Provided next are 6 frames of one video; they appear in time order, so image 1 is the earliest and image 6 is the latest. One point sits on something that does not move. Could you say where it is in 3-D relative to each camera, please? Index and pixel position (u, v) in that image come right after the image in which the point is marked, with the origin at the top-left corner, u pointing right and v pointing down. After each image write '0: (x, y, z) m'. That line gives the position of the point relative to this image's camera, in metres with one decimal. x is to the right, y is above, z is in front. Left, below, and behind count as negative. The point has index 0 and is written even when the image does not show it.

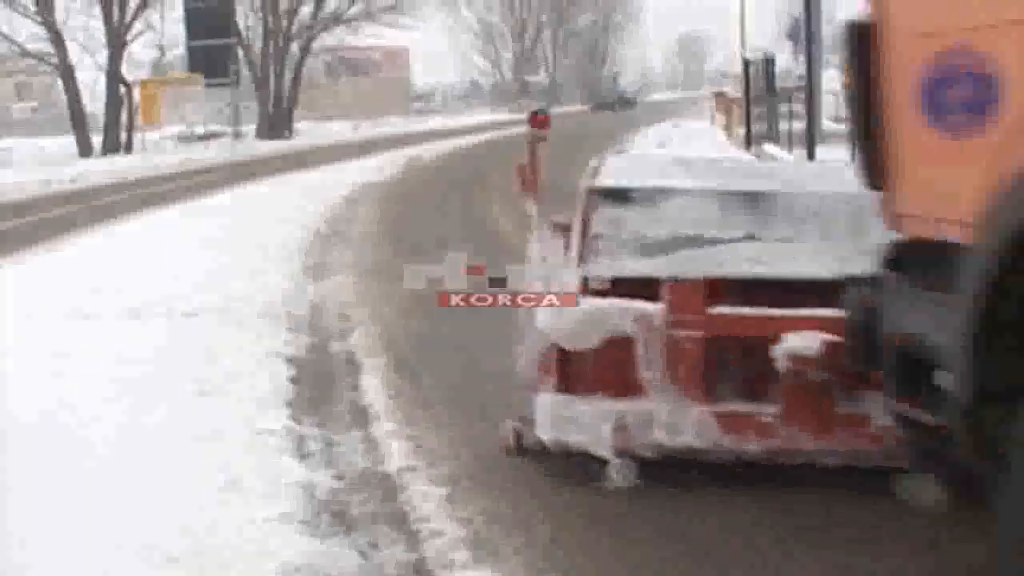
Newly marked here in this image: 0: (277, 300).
0: (-1.6, -0.1, +12.6) m
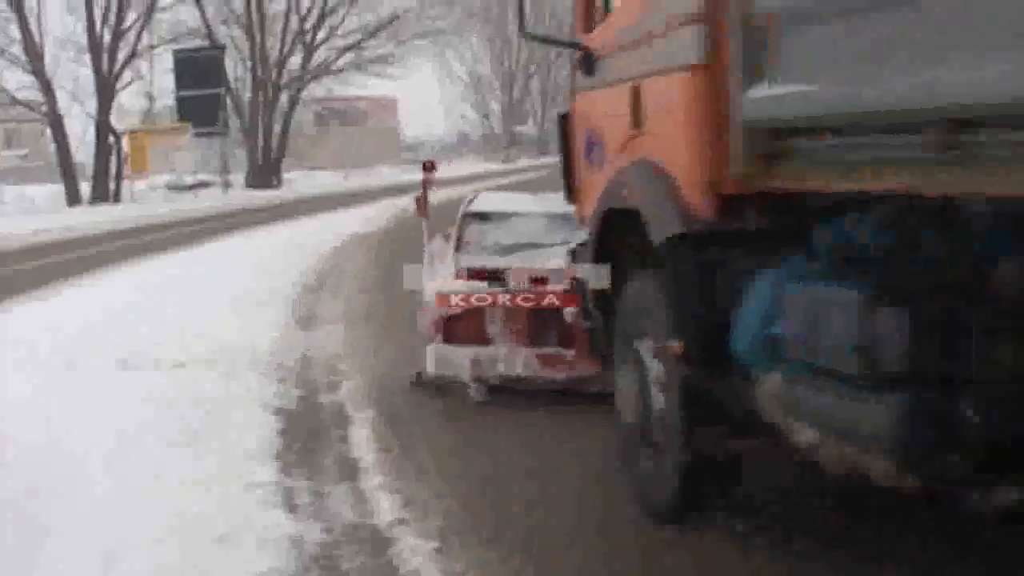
0: (-1.6, -0.4, +12.5) m
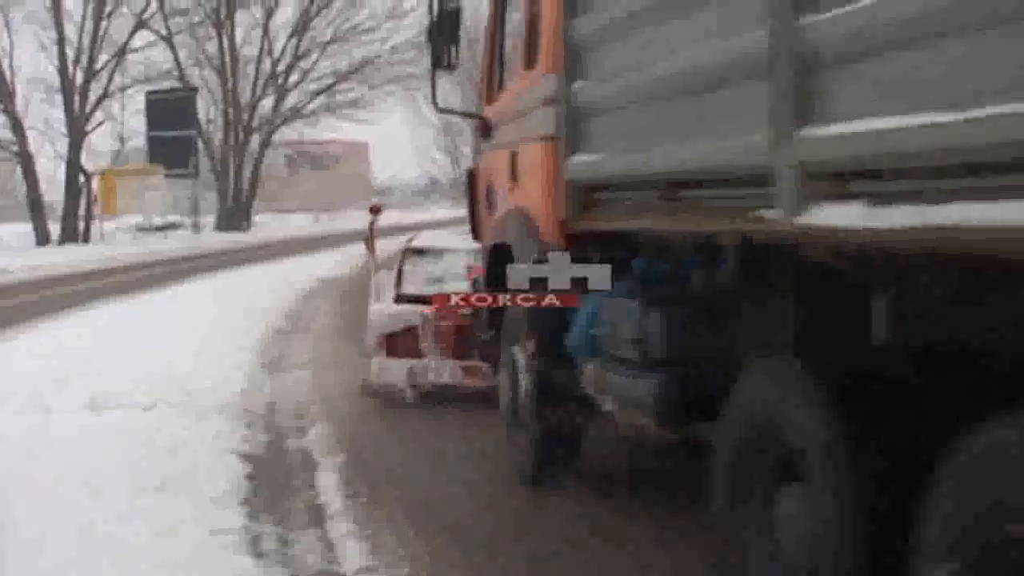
0: (-1.8, -0.7, +12.5) m
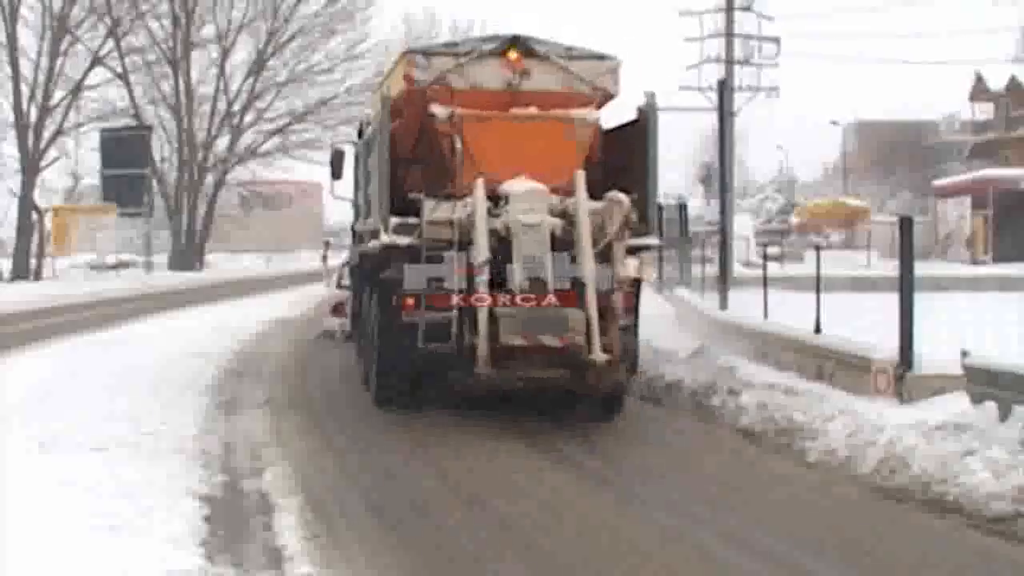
0: (-2.2, -1.0, +12.4) m
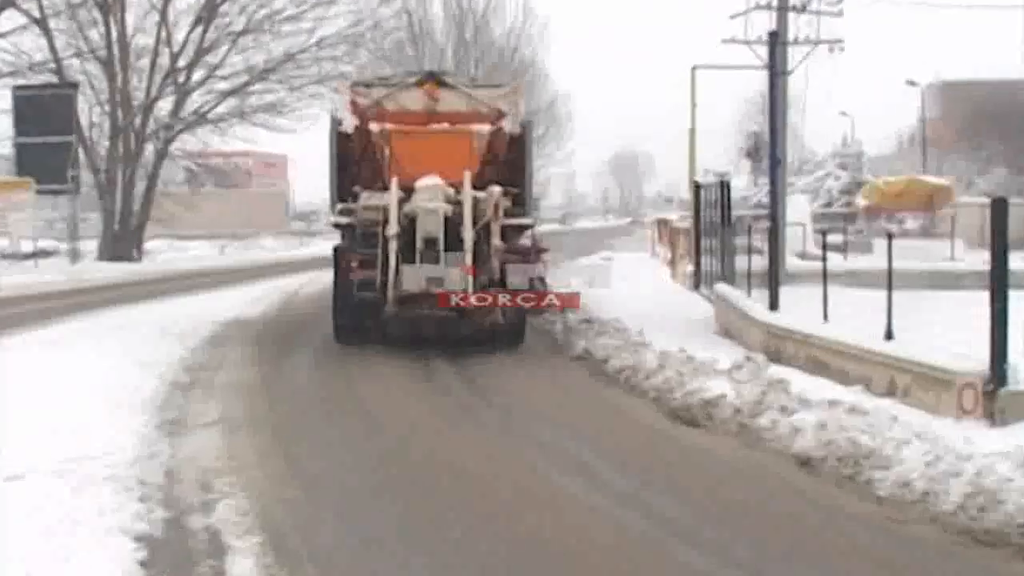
0: (-2.1, -0.9, +10.1) m
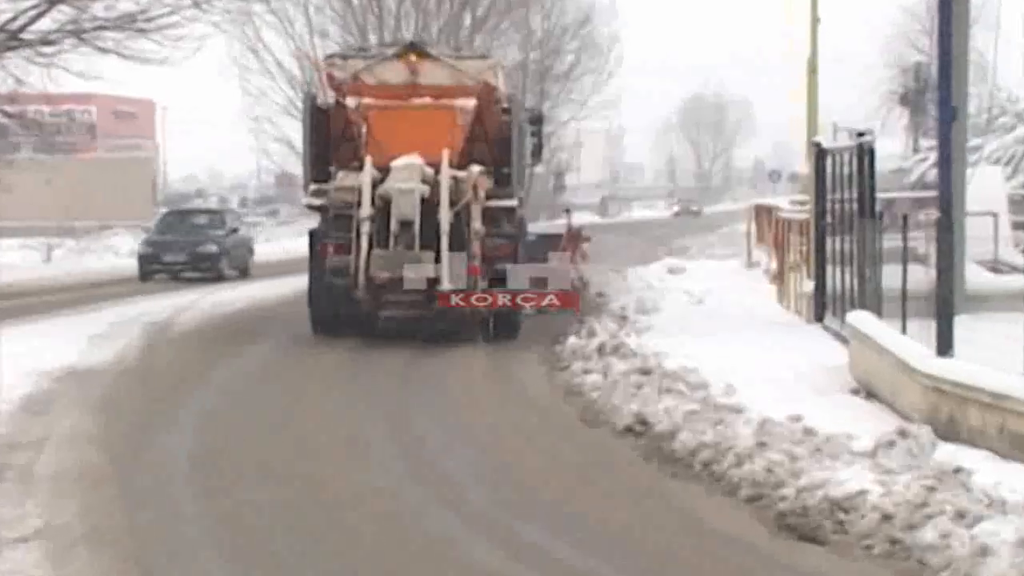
0: (-2.1, -1.0, +6.2) m
